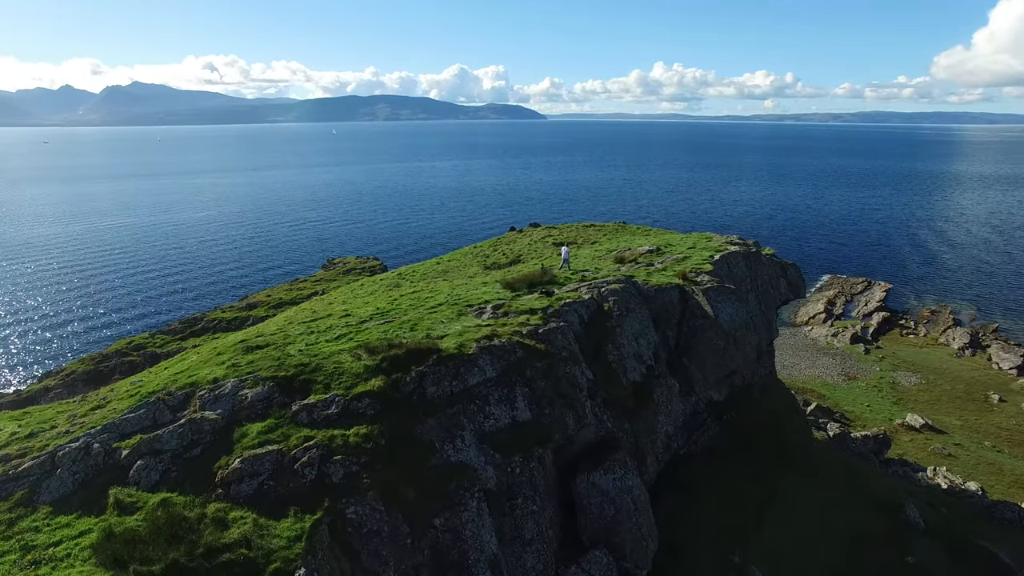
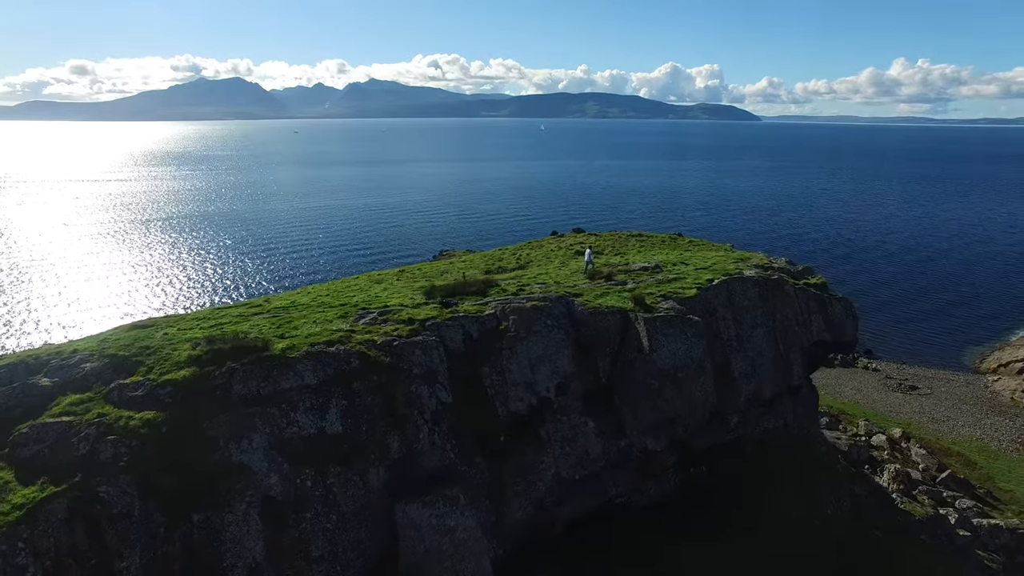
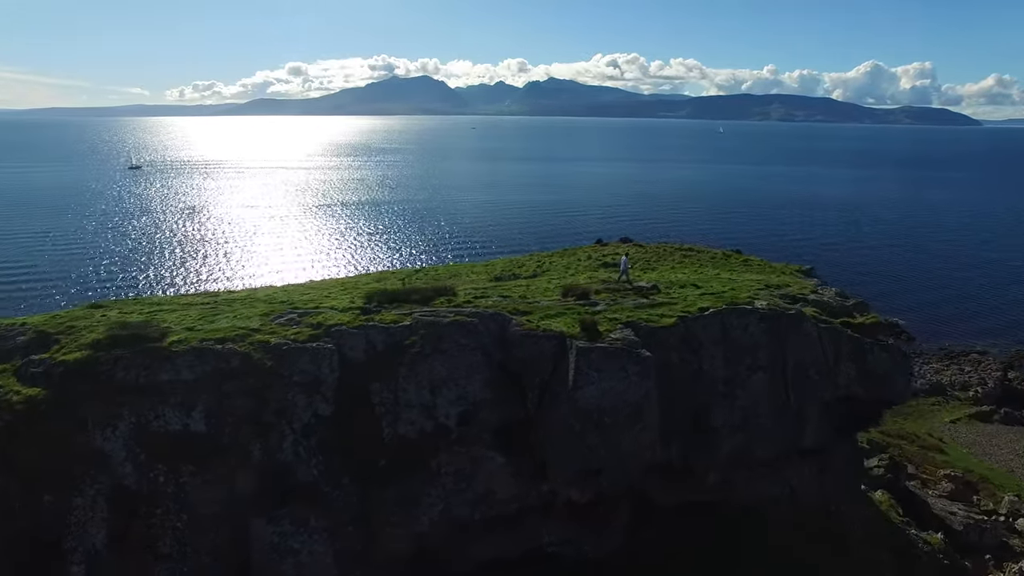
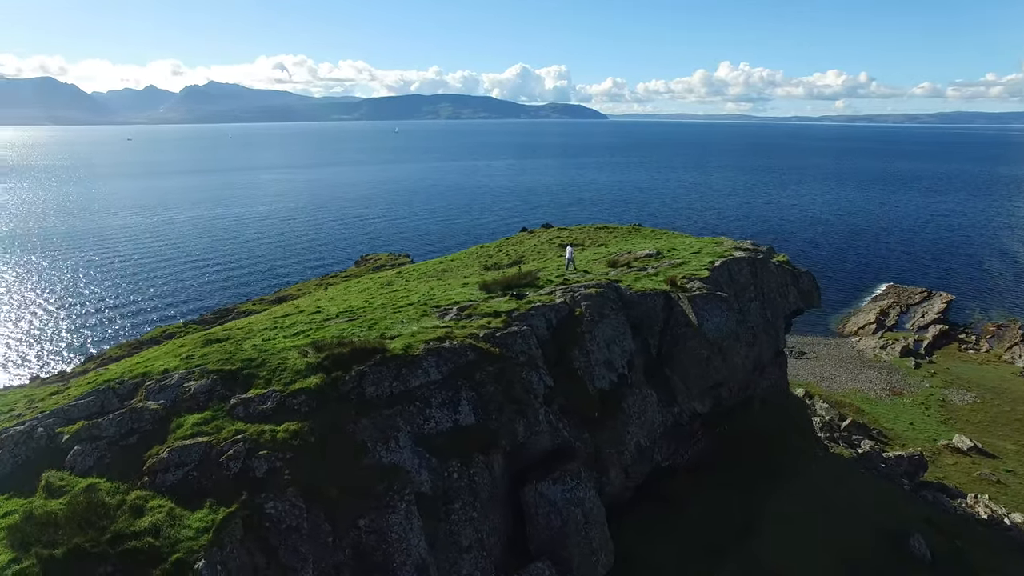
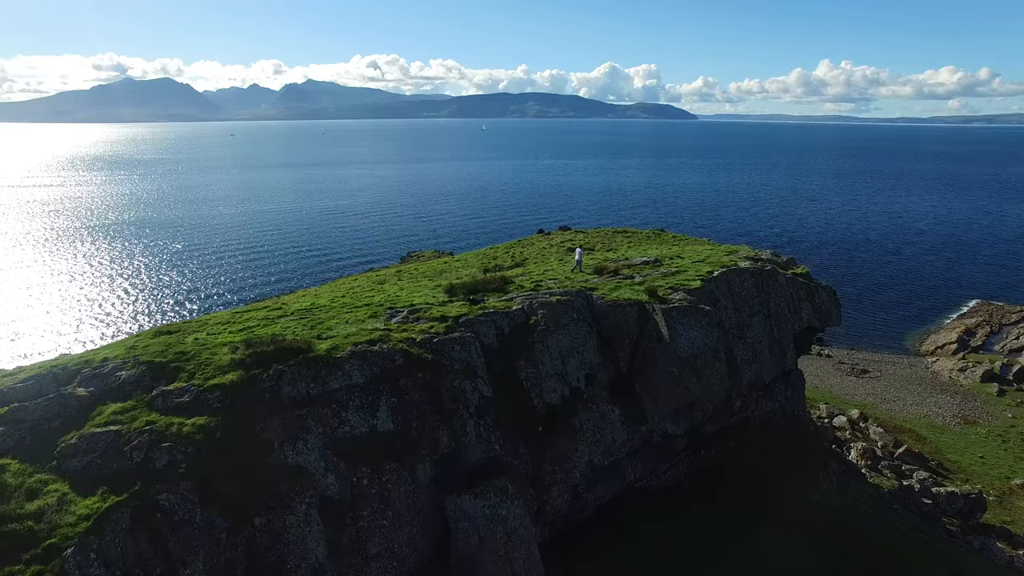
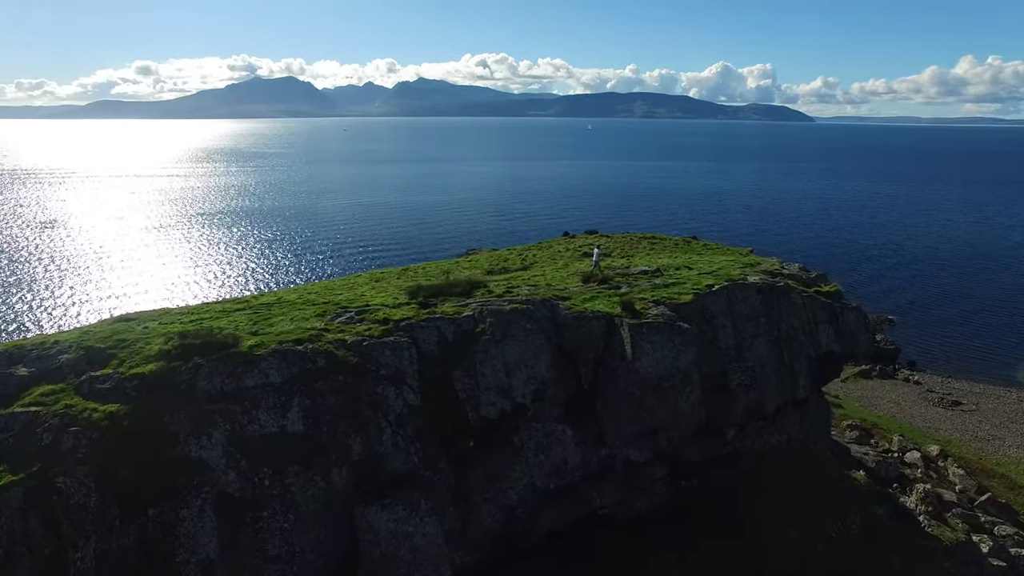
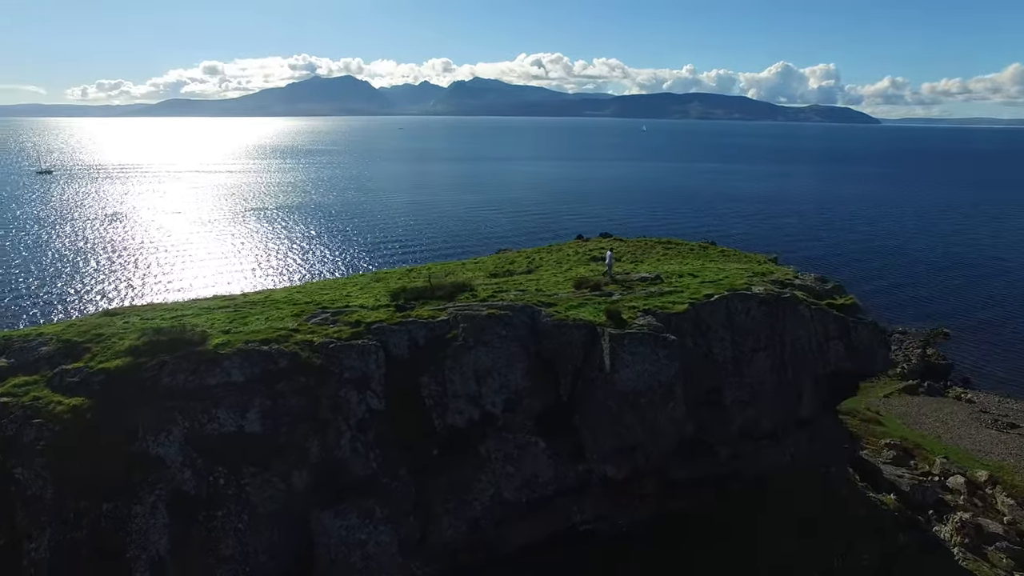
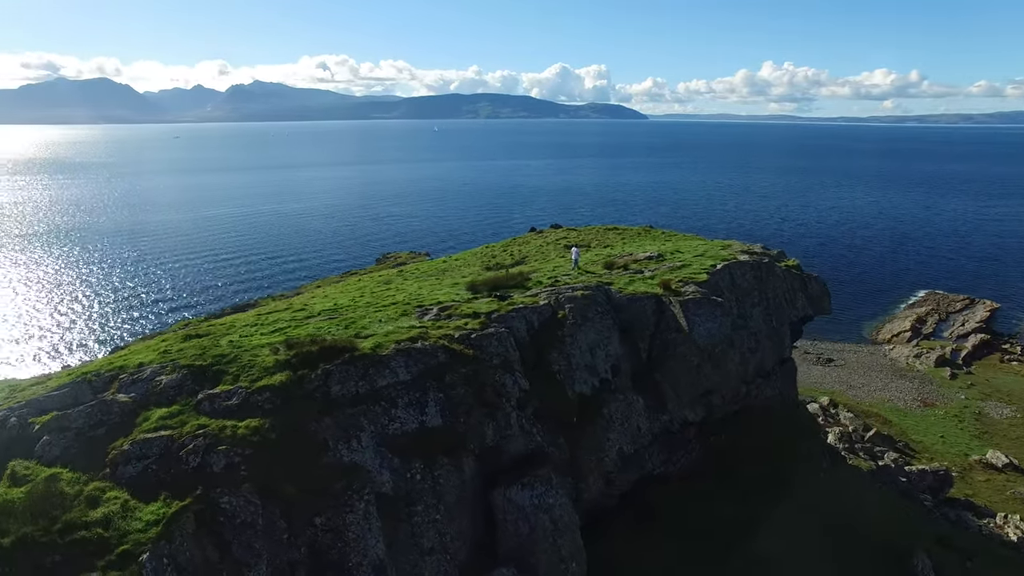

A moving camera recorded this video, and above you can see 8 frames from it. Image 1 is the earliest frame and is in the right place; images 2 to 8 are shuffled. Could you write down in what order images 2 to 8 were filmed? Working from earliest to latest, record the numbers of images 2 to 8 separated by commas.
4, 8, 5, 2, 6, 7, 3
